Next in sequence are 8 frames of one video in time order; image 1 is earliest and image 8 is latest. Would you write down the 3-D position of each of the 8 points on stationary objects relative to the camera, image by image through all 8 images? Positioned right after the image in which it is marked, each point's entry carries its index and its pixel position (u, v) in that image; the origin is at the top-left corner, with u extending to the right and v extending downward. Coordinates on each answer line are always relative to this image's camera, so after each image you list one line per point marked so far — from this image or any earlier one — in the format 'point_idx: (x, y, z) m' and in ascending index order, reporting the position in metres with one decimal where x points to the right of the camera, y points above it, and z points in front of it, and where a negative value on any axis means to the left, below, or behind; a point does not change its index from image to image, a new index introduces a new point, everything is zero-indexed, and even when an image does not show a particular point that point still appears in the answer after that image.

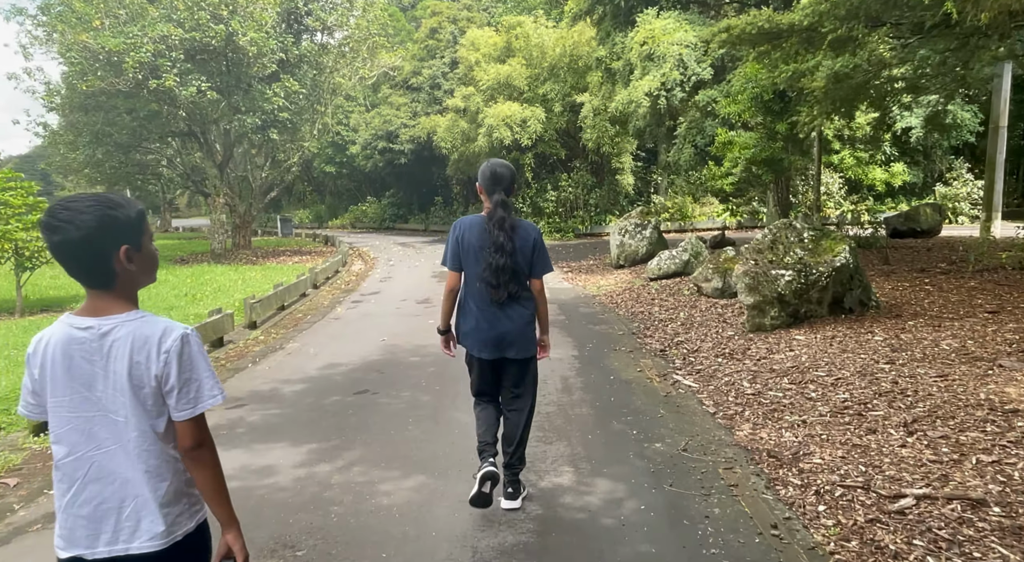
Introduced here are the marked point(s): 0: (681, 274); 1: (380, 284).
0: (+3.0, +0.1, +12.6) m
1: (-2.8, -0.1, +15.1) m
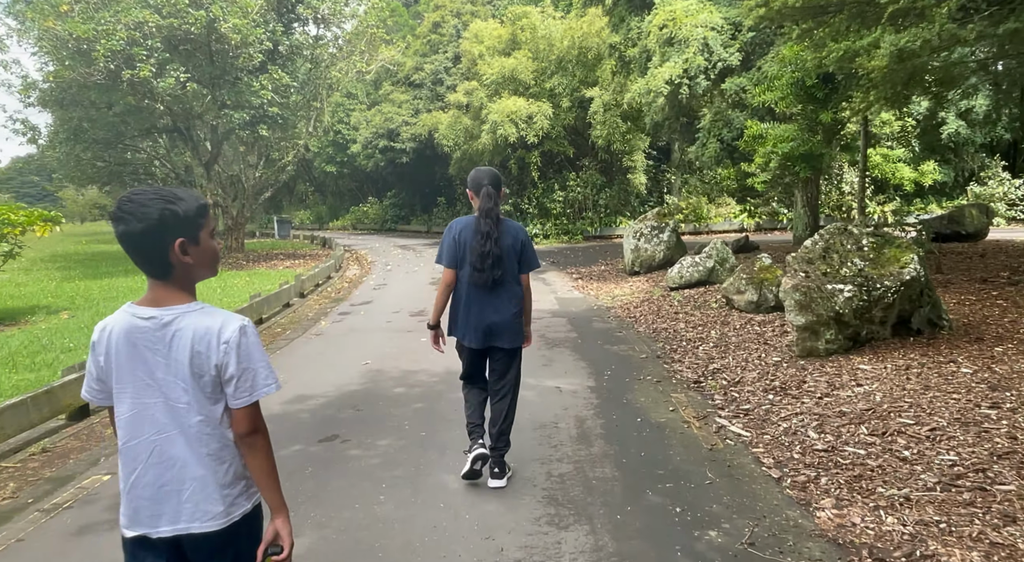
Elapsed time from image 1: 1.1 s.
0: (+3.1, 0.0, +11.3) m
1: (-2.7, -0.2, +13.9) m
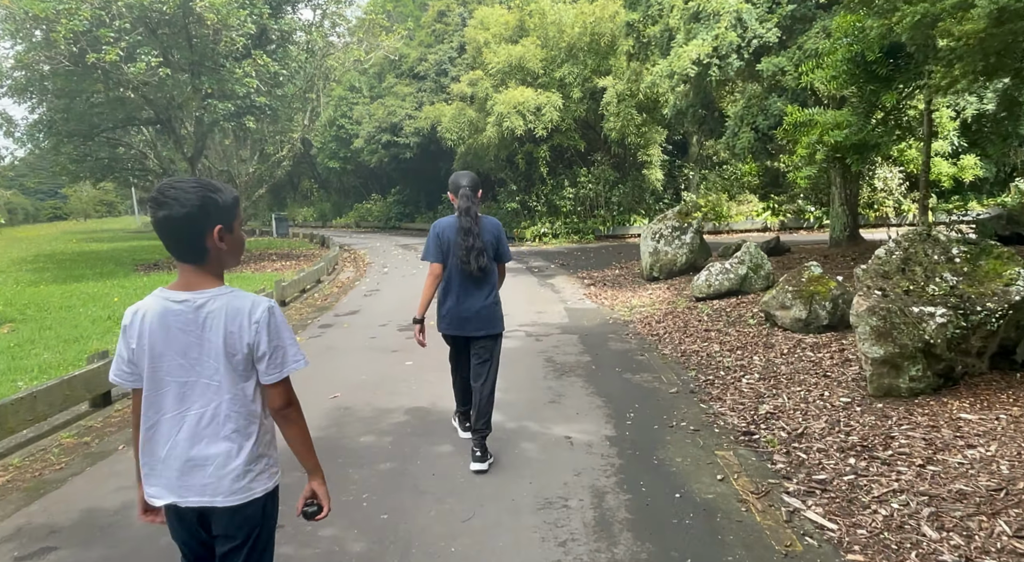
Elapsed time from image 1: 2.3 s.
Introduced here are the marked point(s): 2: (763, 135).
0: (+3.2, -0.2, +9.9) m
1: (-2.6, -0.3, +12.5) m
2: (+3.7, +2.1, +10.3) m
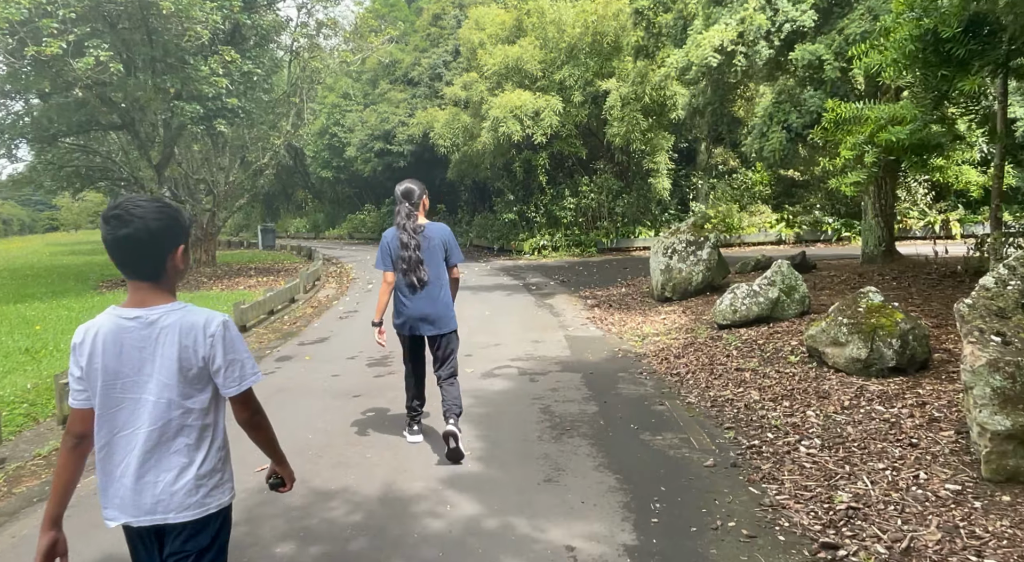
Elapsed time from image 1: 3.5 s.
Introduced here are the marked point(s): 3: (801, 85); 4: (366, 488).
0: (+3.1, -0.5, +8.4) m
1: (-2.7, -0.7, +11.1) m
2: (+3.6, +1.8, +8.8) m
3: (+3.7, +2.5, +8.9) m
4: (-0.9, -1.3, +4.2) m
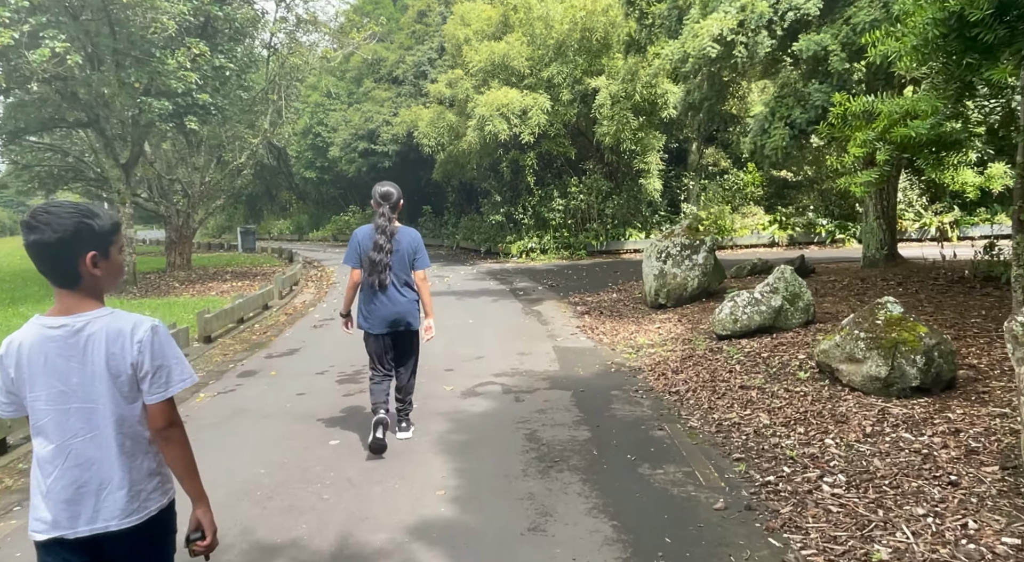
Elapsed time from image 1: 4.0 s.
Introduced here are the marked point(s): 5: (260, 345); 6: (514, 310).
0: (+2.9, -0.5, +7.9) m
1: (-2.9, -0.7, +10.4) m
2: (+3.4, +1.8, +8.3) m
3: (+3.5, +2.4, +8.3) m
4: (-1.0, -1.3, +3.6) m
5: (-3.3, -0.9, +9.1) m
6: (0.0, -0.5, +11.9) m
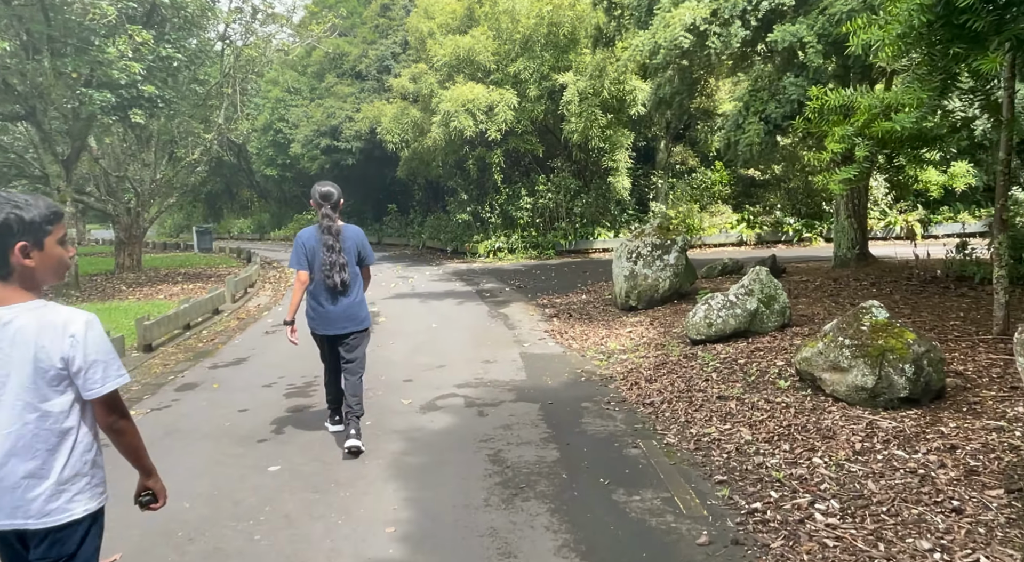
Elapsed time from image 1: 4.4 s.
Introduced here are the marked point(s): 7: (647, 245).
0: (+2.5, -0.6, +7.5) m
1: (-3.4, -0.8, +9.8) m
2: (+3.0, +1.7, +8.0) m
3: (+3.1, +2.4, +8.0) m
4: (-1.2, -1.4, +3.1) m
5: (-3.7, -0.9, +8.5) m
6: (-0.5, -0.5, +11.5) m
7: (+2.0, +0.5, +10.3) m
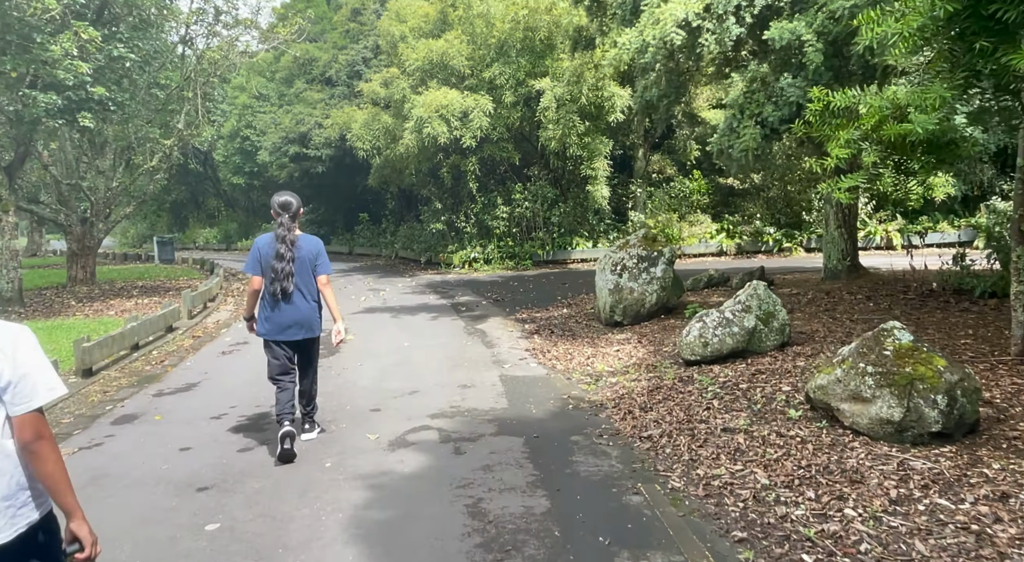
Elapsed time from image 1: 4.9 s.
0: (+2.3, -0.7, +7.0) m
1: (-3.7, -1.0, +9.0) m
2: (+2.7, +1.6, +7.4) m
3: (+2.8, +2.2, +7.5) m
4: (-1.2, -1.5, +2.4) m
5: (-4.0, -1.1, +7.7) m
6: (-0.9, -0.7, +10.8) m
7: (+1.7, +0.3, +9.7) m
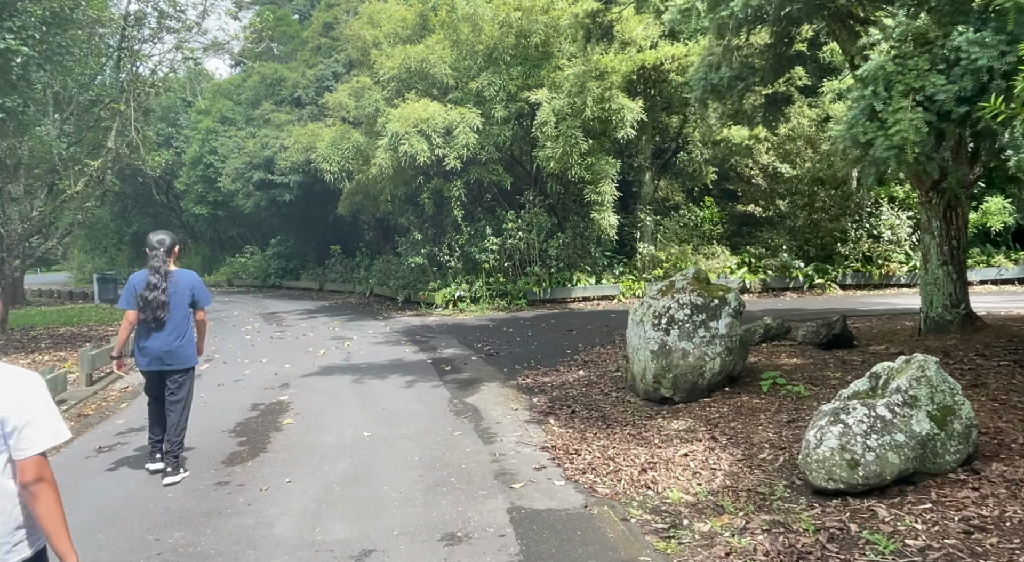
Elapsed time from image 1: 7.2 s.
0: (+2.4, -1.2, +4.2) m
1: (-3.7, -1.6, +6.1) m
2: (+2.8, +1.1, +4.8) m
3: (+2.9, +1.7, +4.9) m
4: (-1.0, -1.8, -0.5) m
5: (-3.9, -1.6, +4.8) m
6: (-0.9, -1.4, +7.9) m
7: (+1.7, -0.2, +7.0) m
